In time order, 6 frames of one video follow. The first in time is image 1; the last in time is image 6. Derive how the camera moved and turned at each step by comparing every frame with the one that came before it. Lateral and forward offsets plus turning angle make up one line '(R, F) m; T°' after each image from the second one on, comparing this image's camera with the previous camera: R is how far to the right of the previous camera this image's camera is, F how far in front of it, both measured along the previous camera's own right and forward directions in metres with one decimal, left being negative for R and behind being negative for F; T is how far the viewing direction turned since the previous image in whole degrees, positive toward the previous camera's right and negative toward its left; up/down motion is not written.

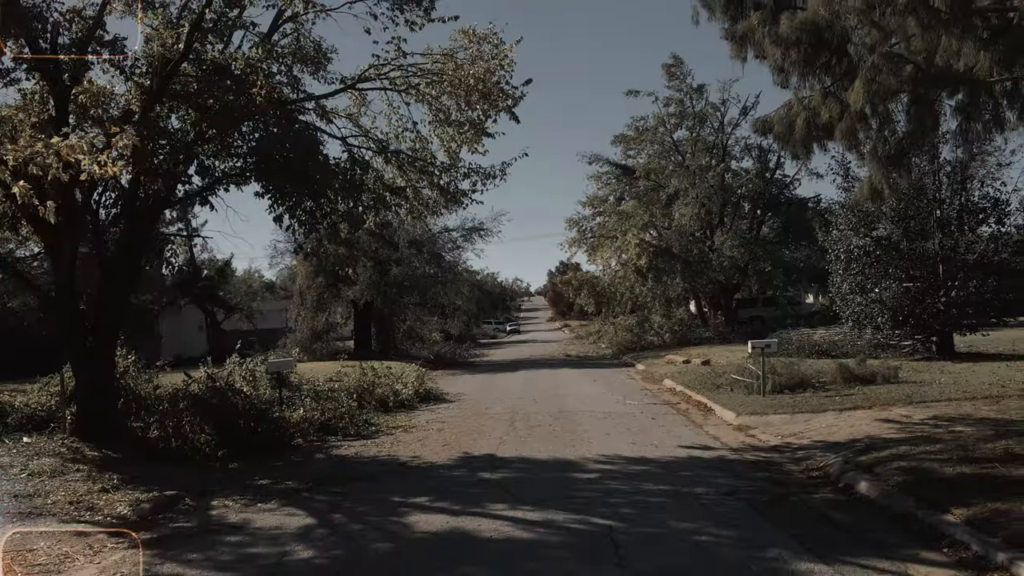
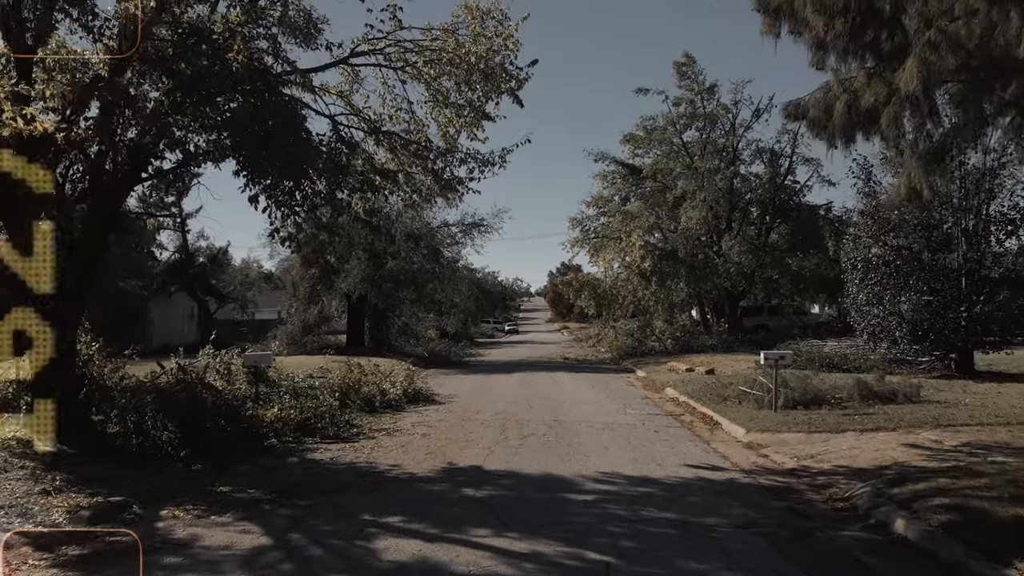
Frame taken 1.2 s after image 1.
(+0.1, +1.0) m; 0°
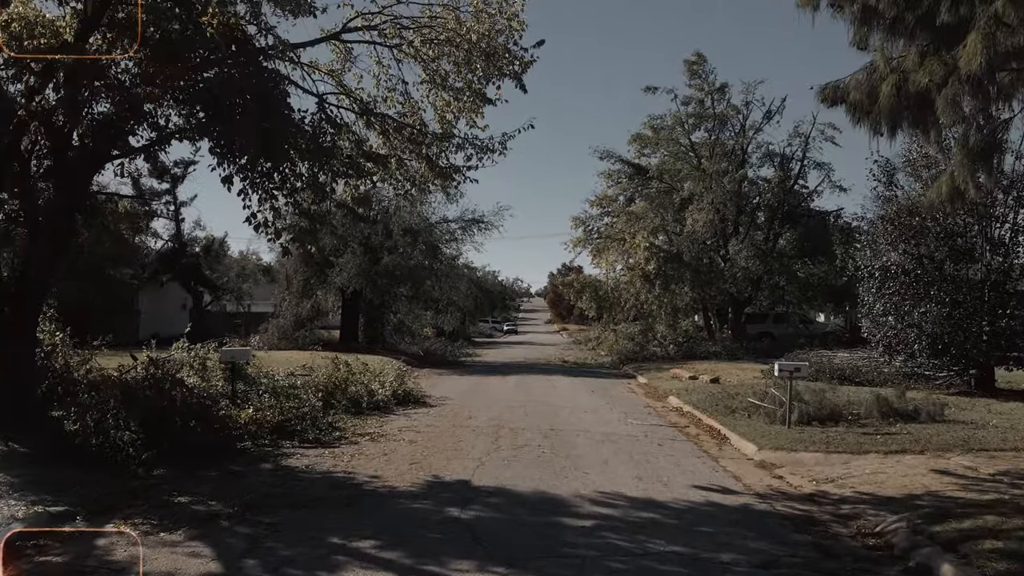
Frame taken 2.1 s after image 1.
(0.0, +0.9) m; 0°
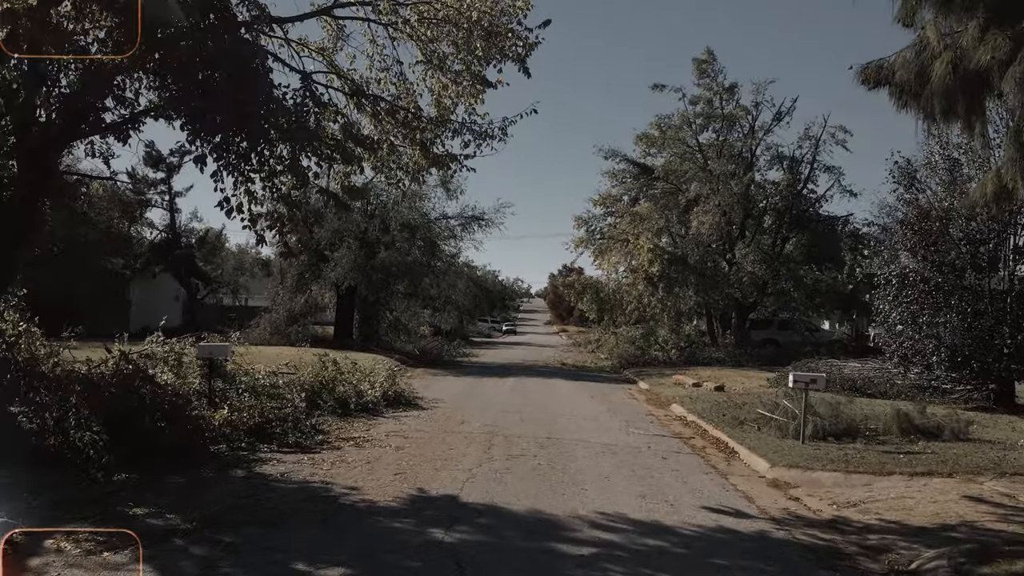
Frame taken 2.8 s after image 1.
(0.0, +0.8) m; 0°
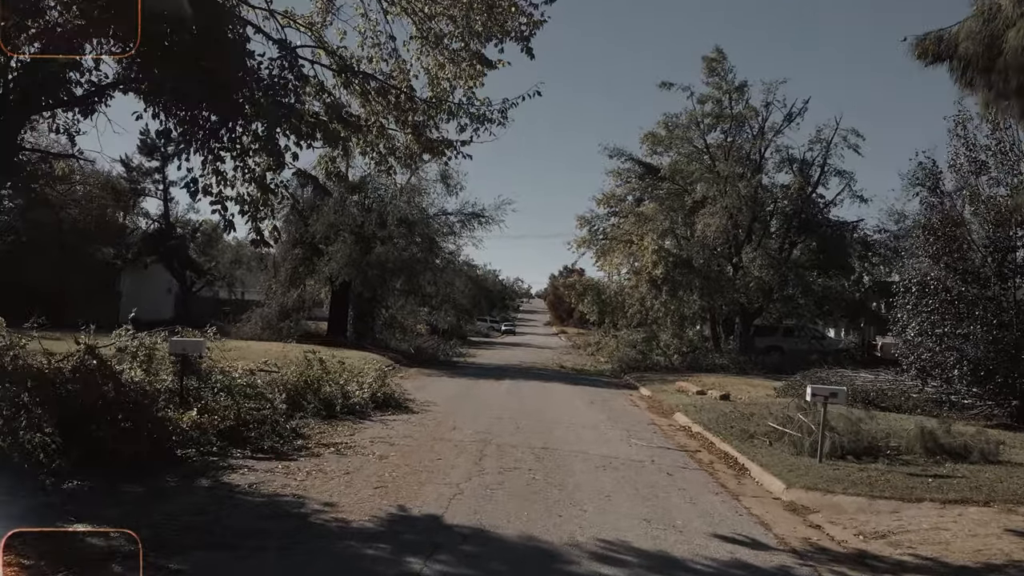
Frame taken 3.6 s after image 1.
(0.0, +0.8) m; 0°
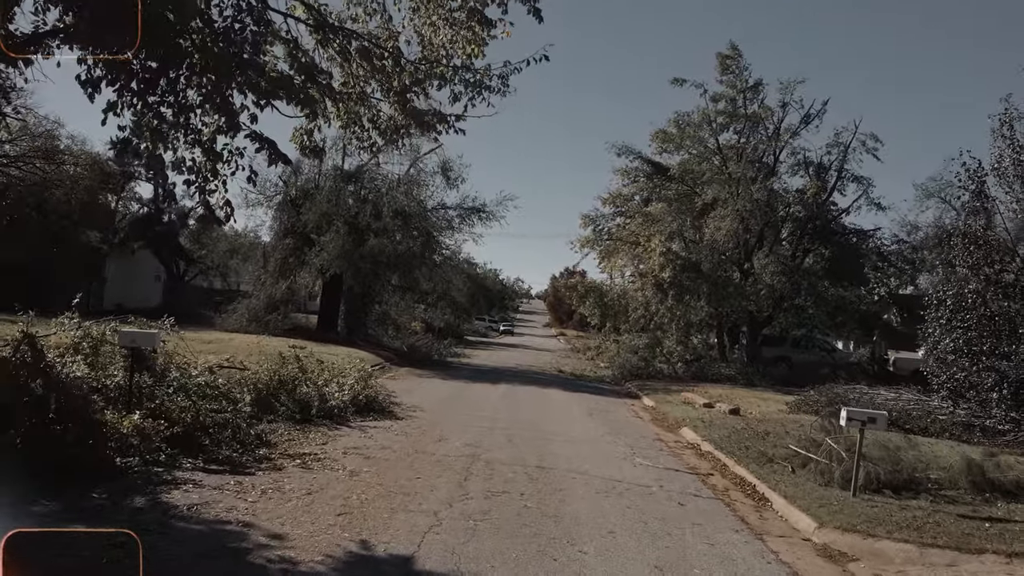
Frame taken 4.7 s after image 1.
(0.0, +1.3) m; 0°
